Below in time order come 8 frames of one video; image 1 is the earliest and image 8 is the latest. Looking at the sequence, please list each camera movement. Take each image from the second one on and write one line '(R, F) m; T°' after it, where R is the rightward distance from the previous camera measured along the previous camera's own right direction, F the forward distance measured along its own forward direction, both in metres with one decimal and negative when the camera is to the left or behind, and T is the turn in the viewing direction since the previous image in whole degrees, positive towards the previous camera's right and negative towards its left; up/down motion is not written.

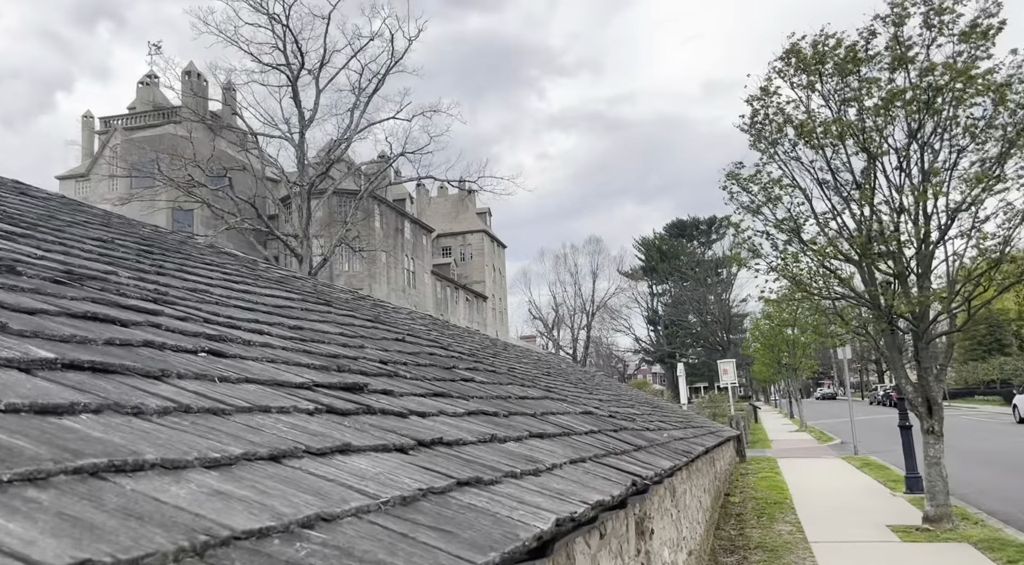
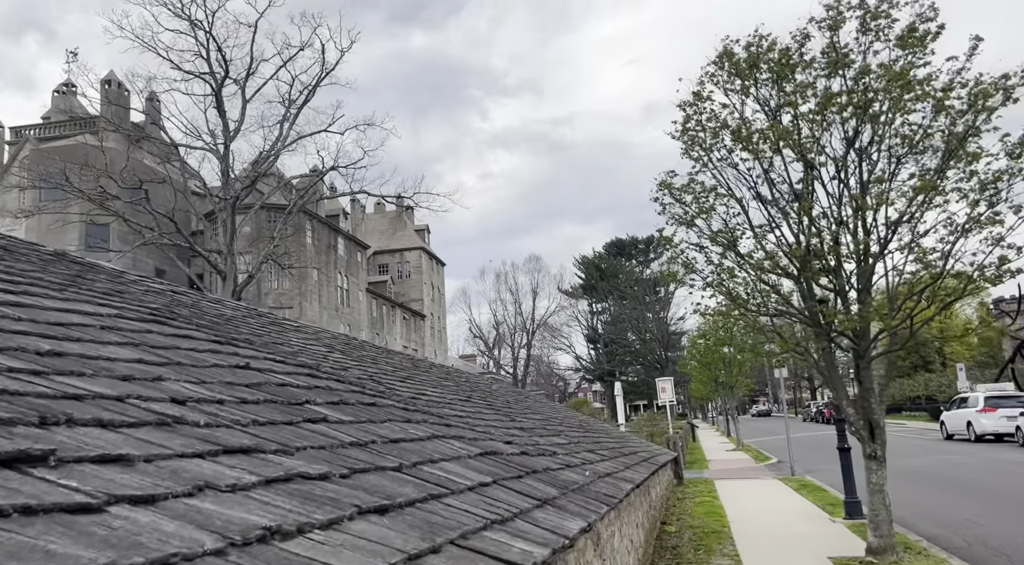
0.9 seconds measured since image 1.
(+0.2, +0.8) m; +4°
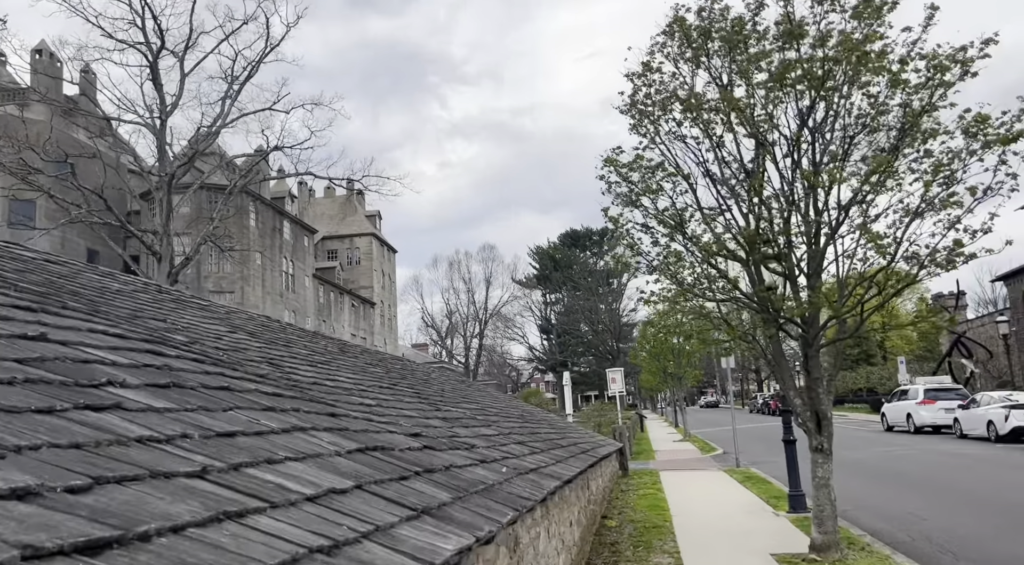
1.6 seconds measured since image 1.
(+0.2, +0.7) m; +3°
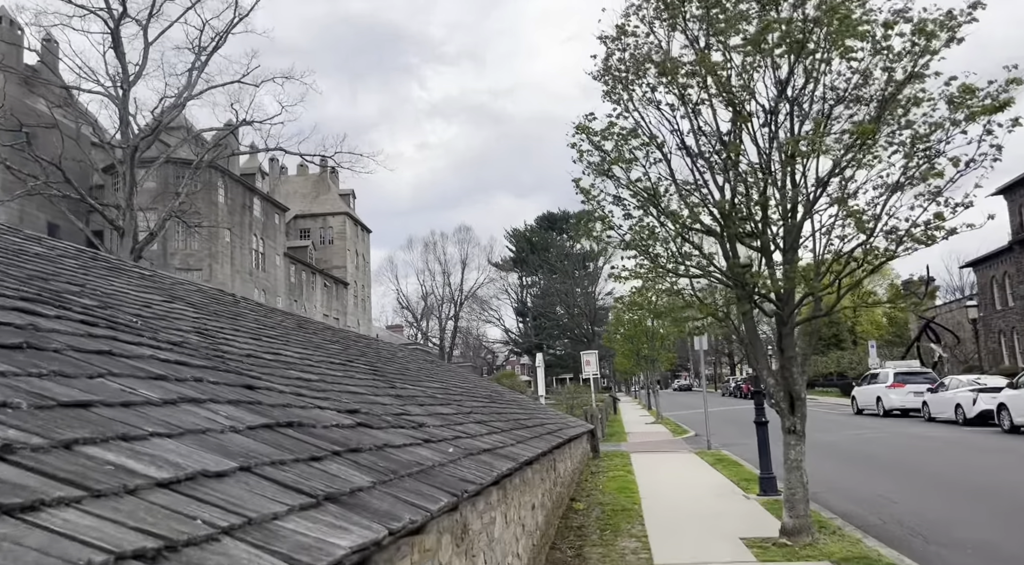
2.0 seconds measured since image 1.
(+0.1, +0.4) m; +2°
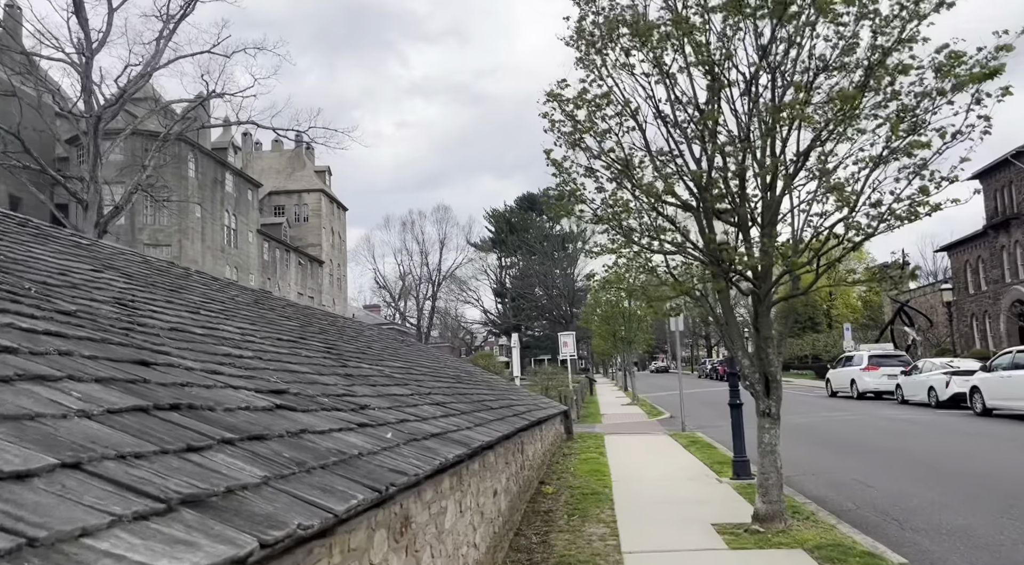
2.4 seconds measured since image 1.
(+0.1, +0.5) m; +1°
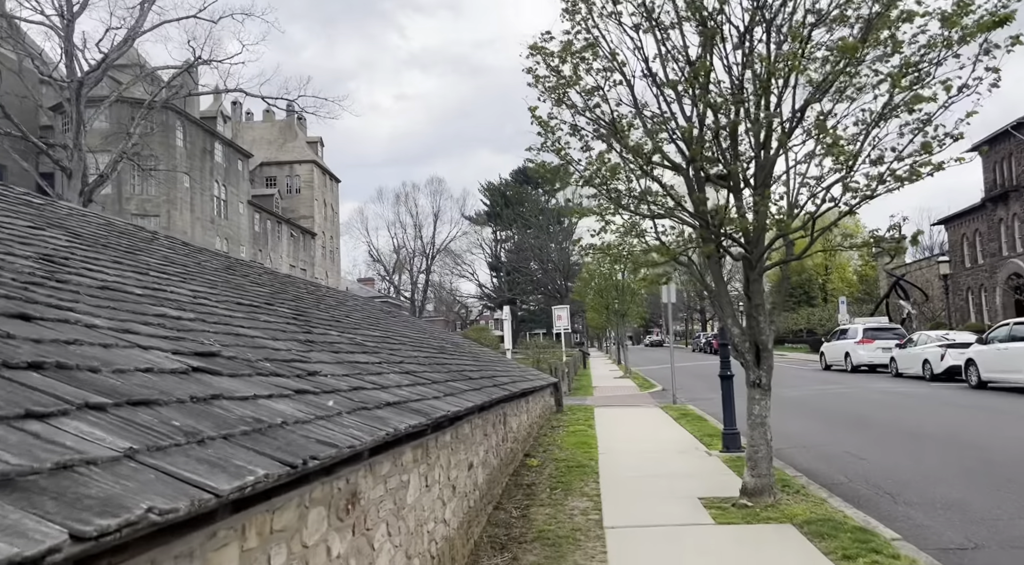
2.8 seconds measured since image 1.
(+0.2, +0.4) m; 0°
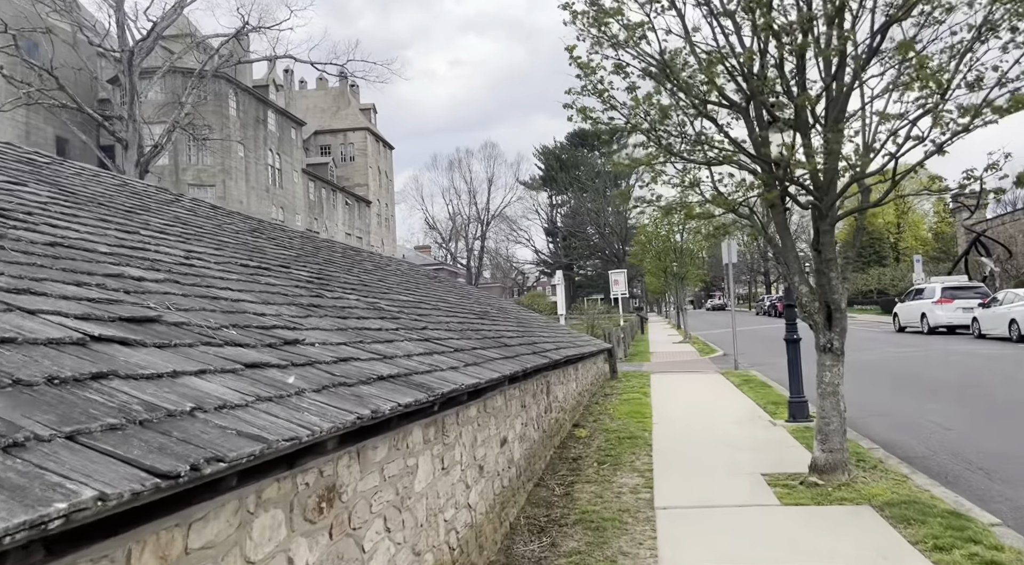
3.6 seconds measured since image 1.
(+0.2, +0.7) m; -4°
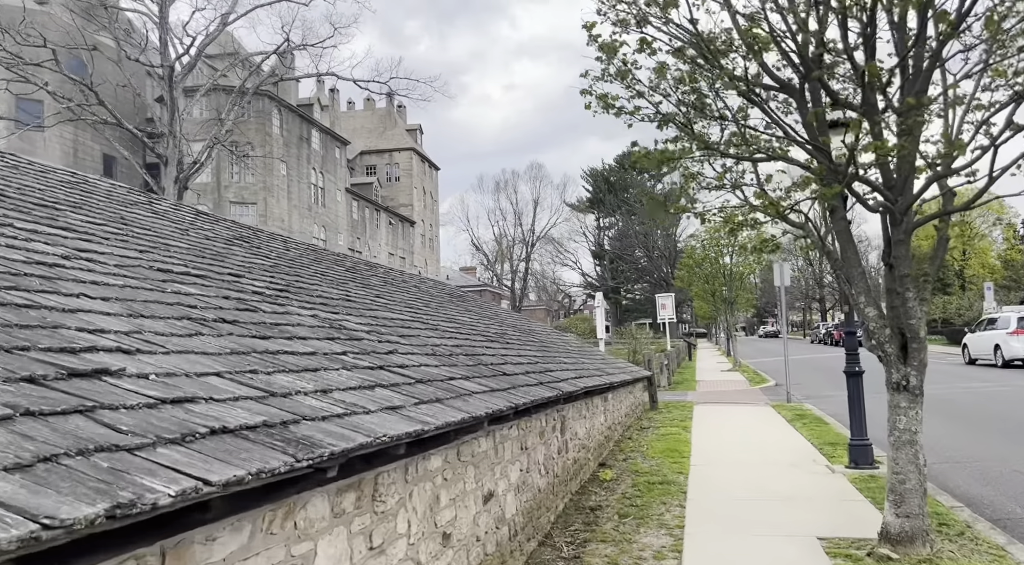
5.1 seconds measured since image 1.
(+0.3, +1.3) m; -3°
